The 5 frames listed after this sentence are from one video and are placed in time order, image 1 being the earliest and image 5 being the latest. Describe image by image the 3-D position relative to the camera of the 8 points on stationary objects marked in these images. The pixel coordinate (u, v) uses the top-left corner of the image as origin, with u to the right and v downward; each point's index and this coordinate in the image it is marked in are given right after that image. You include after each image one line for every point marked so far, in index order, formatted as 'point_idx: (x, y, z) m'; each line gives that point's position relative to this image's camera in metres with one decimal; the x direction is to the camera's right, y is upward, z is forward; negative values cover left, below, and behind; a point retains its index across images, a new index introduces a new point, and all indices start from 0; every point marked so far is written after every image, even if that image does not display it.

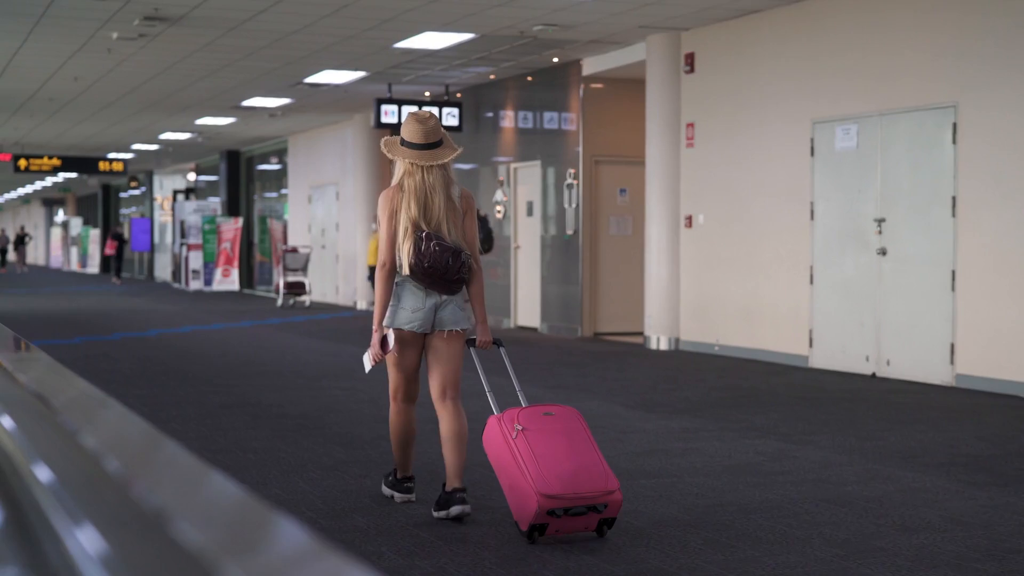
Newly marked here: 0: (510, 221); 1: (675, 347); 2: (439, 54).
0: (0.0, +0.9, +16.4) m
1: (+1.8, -0.6, +12.9) m
2: (-0.9, +2.8, +14.3) m
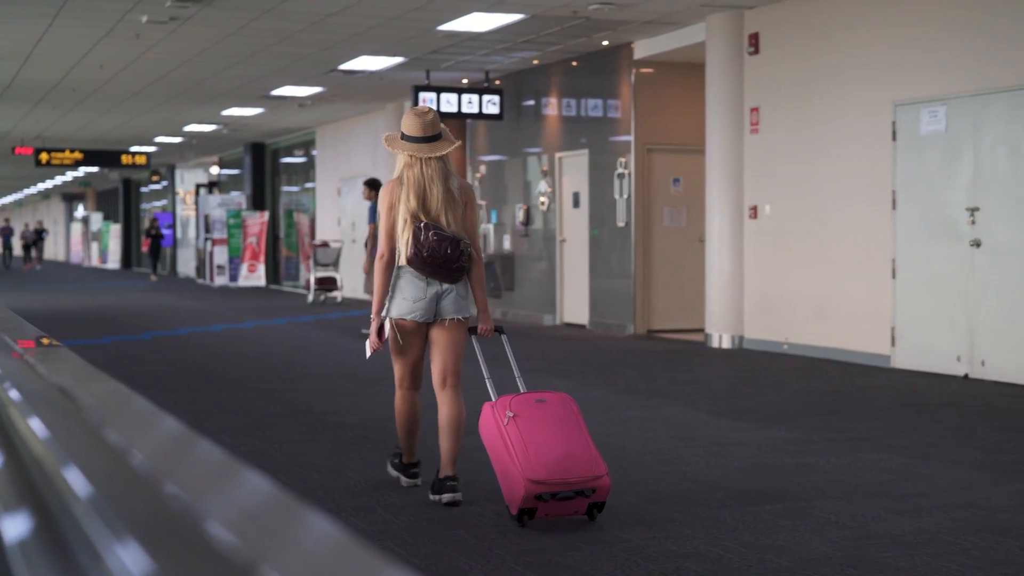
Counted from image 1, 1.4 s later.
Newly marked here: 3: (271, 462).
0: (+0.6, +1.0, +15.7) m
1: (+2.3, -0.6, +12.2) m
2: (-0.3, +2.9, +13.6) m
3: (-1.3, -0.9, +6.2) m
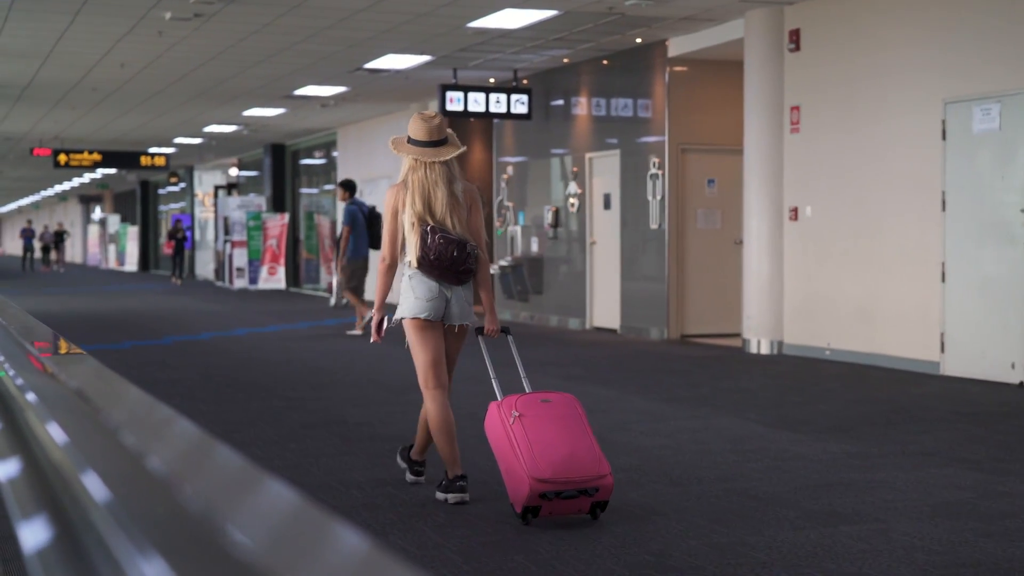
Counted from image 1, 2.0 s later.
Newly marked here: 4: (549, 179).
0: (+1.0, +0.9, +15.3) m
1: (+2.7, -0.6, +11.8) m
2: (0.0, +2.8, +13.2) m
3: (-1.0, -0.9, +5.9) m
4: (+0.5, +1.5, +16.2) m
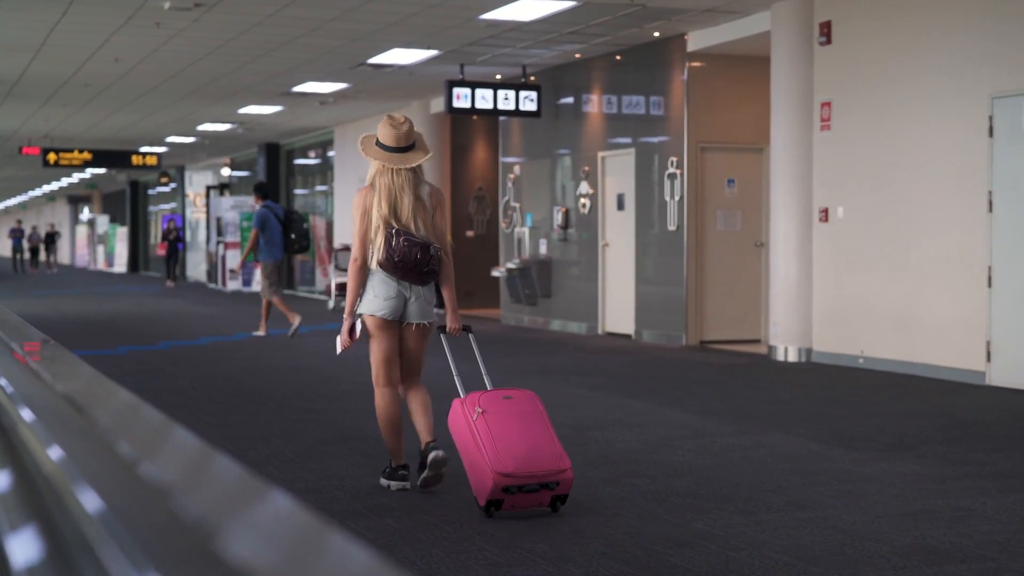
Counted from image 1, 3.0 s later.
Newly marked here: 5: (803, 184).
0: (+1.1, +0.9, +14.8) m
1: (+2.8, -0.7, +11.3) m
2: (+0.2, +2.8, +12.7) m
3: (-0.8, -1.0, +5.3) m
4: (+0.6, +1.4, +15.7) m
5: (+2.8, +1.0, +11.3) m
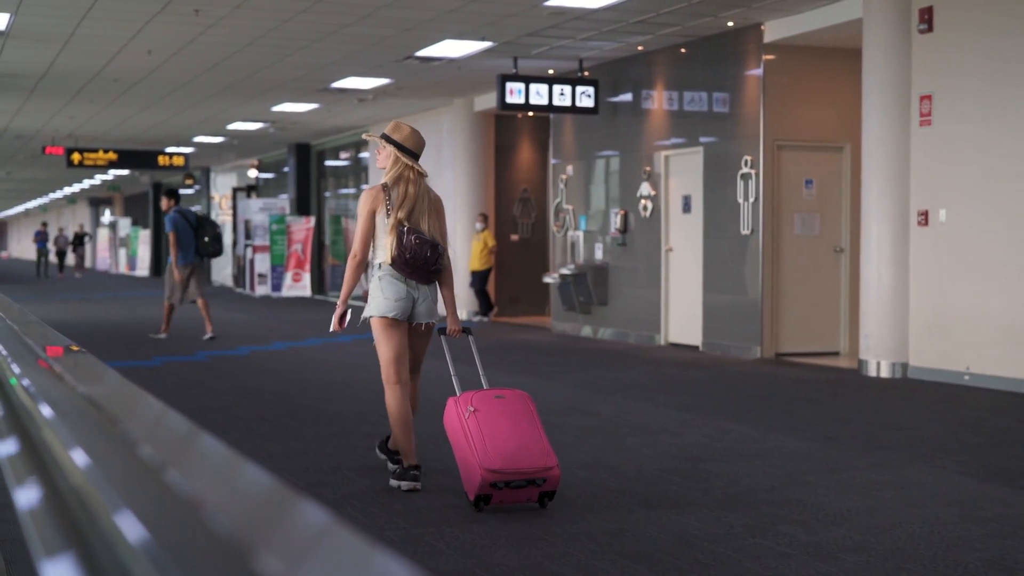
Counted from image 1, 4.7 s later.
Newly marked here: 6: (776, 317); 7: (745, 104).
0: (+1.7, +0.8, +13.9) m
1: (+3.4, -0.8, +10.4) m
2: (+0.8, +2.7, +11.8) m
3: (-0.3, -1.0, +4.4) m
4: (+1.3, +1.4, +14.8) m
5: (+3.4, +0.9, +10.4) m
6: (+2.7, -0.3, +12.2) m
7: (+2.4, +1.9, +12.3) m
